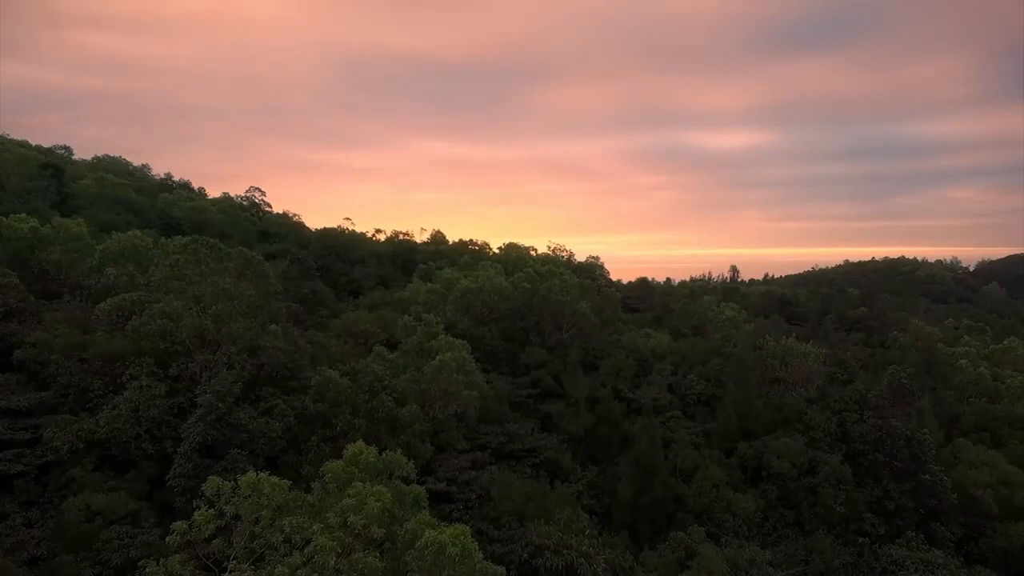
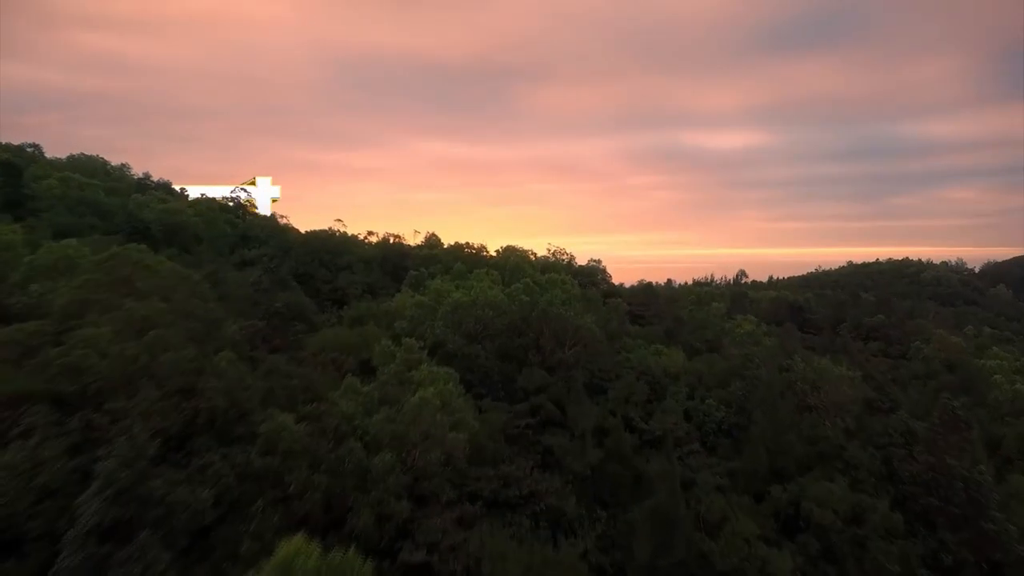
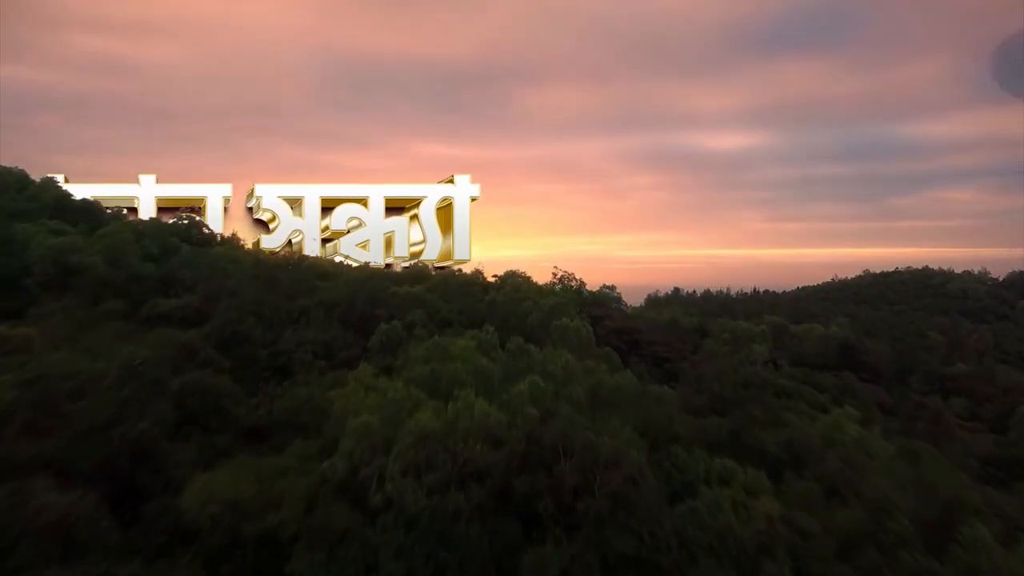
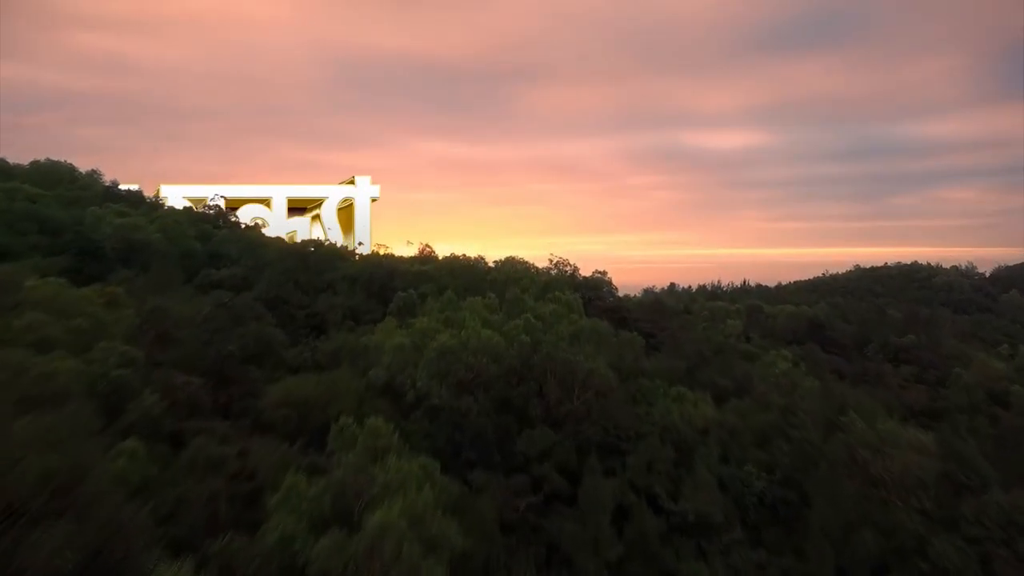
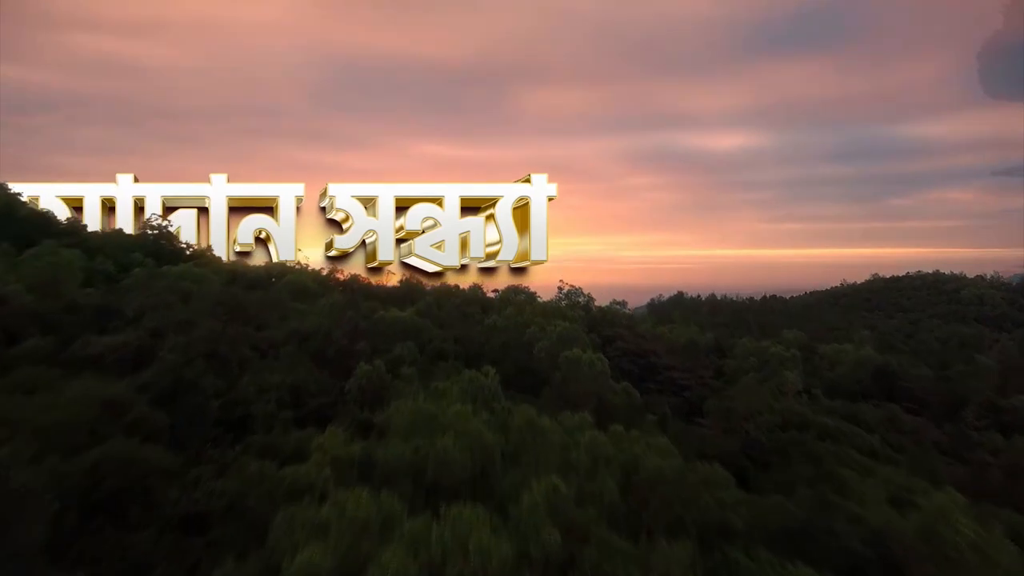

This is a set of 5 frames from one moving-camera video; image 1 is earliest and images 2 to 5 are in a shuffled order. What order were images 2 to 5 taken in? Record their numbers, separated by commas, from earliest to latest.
2, 4, 3, 5
